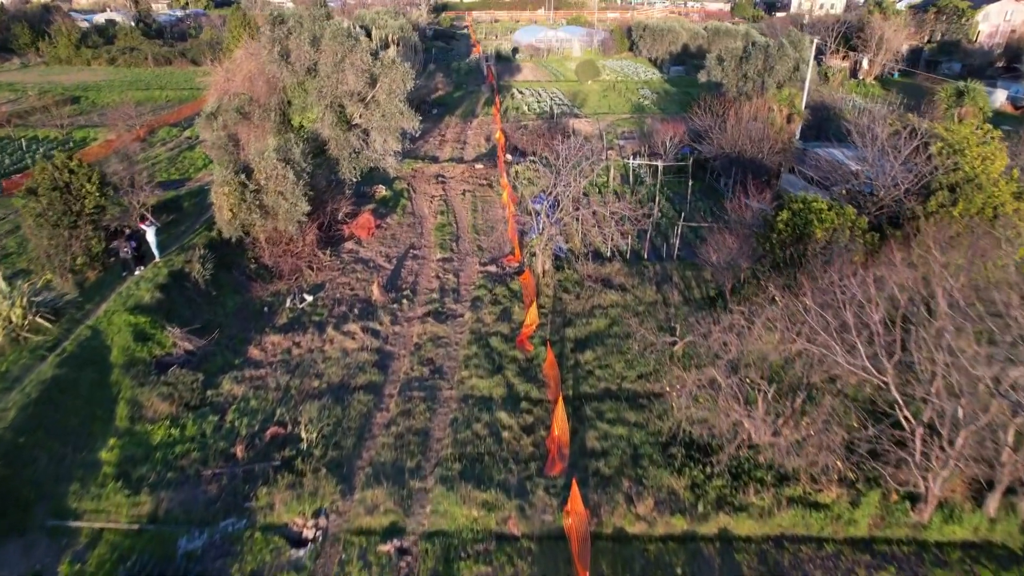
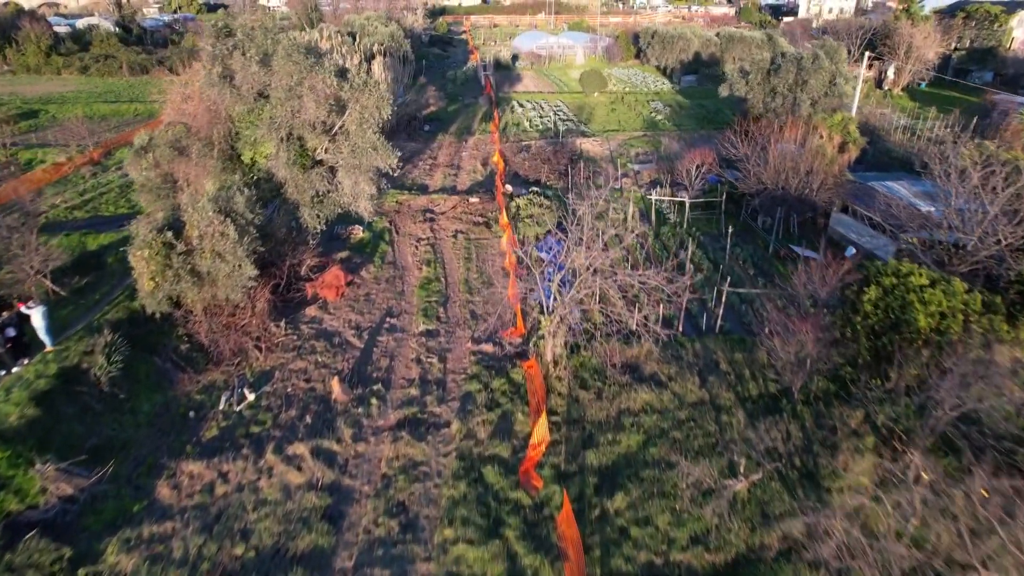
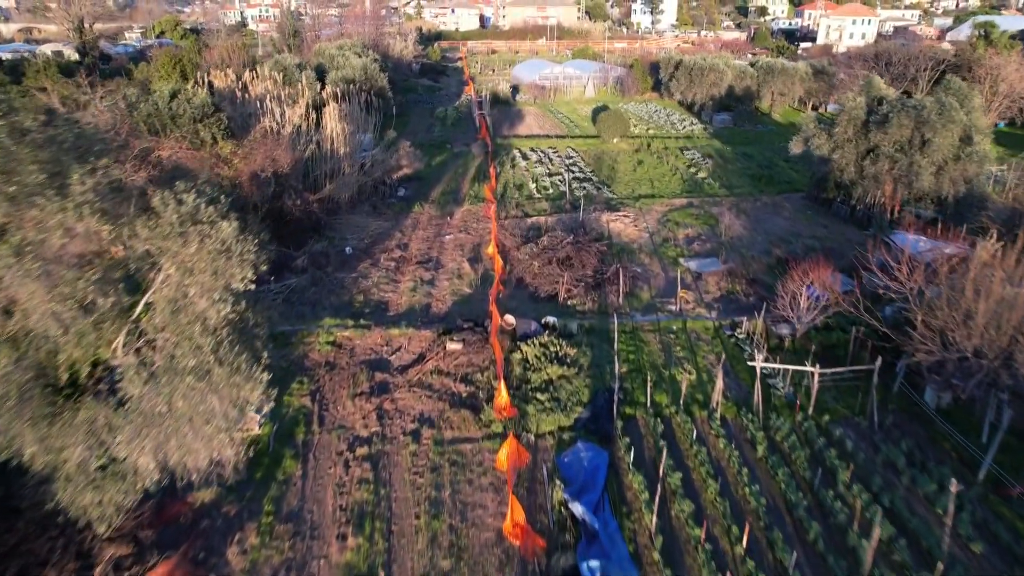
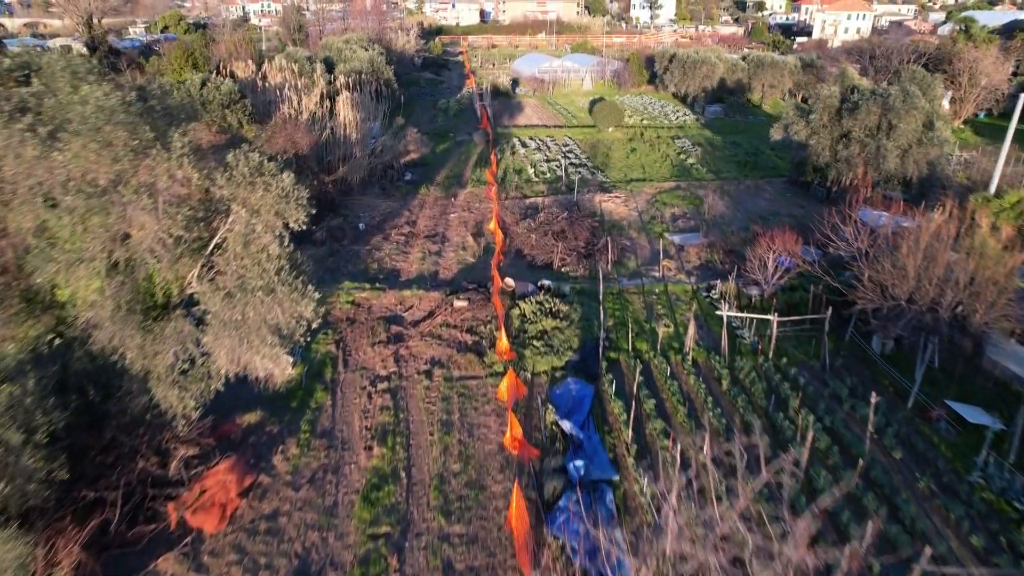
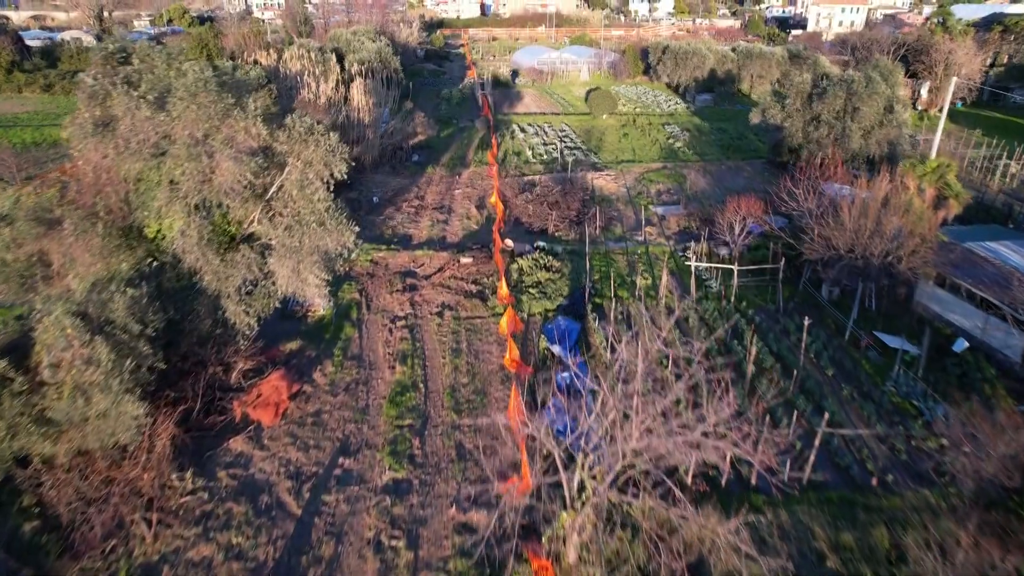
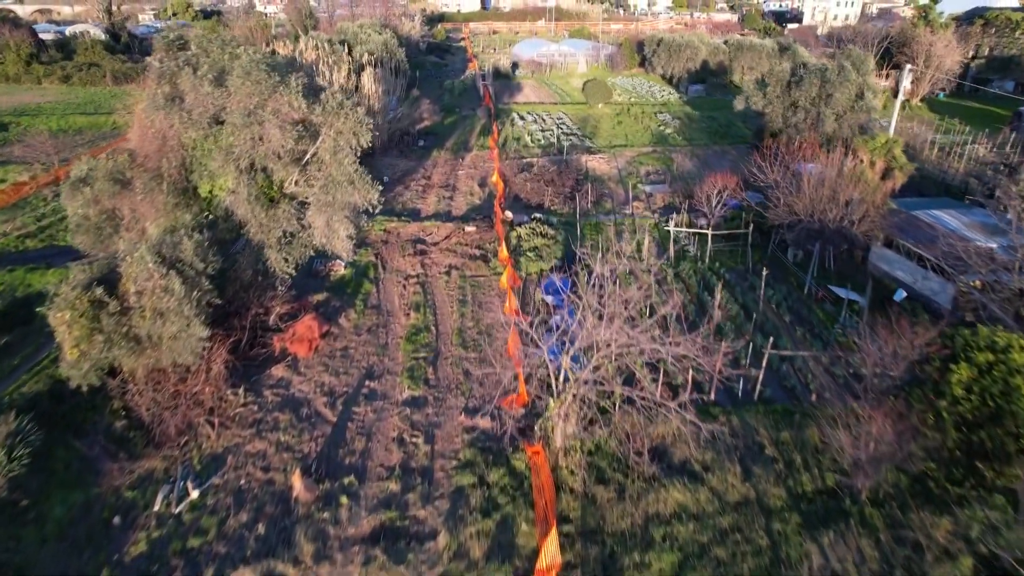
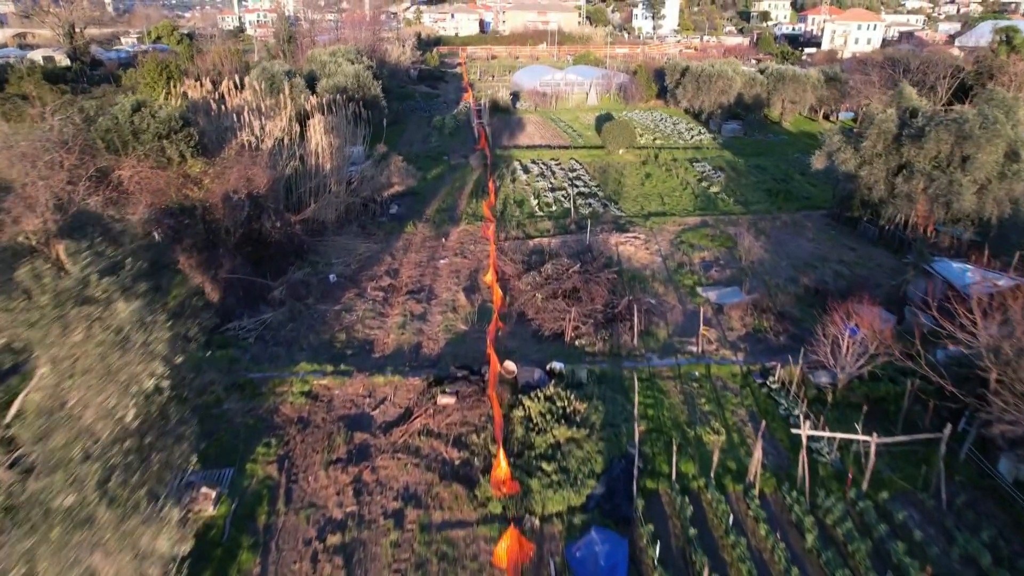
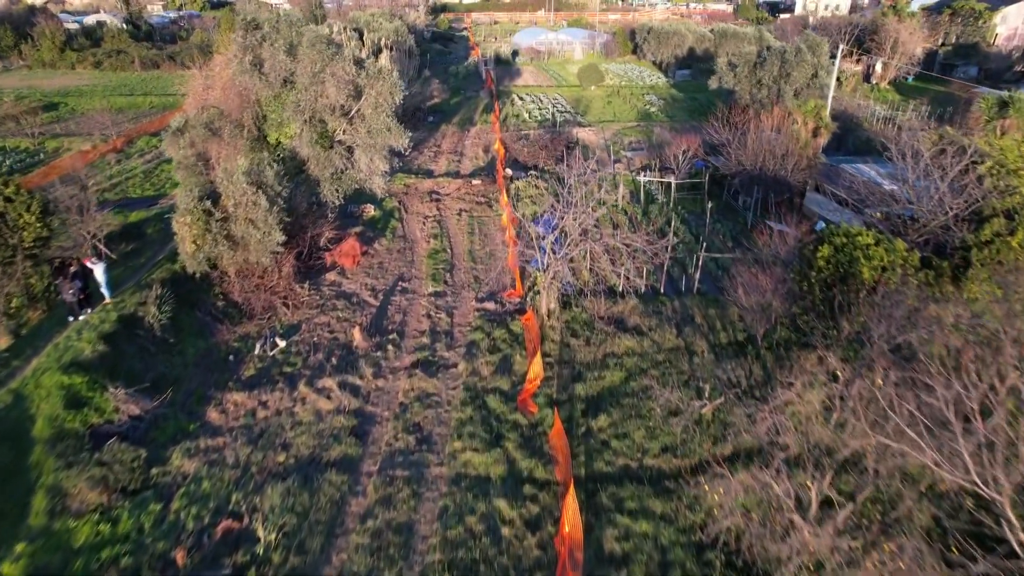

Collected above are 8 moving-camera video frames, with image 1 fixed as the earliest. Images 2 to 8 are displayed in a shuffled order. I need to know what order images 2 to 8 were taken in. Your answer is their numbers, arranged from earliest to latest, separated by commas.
8, 2, 6, 5, 4, 3, 7
